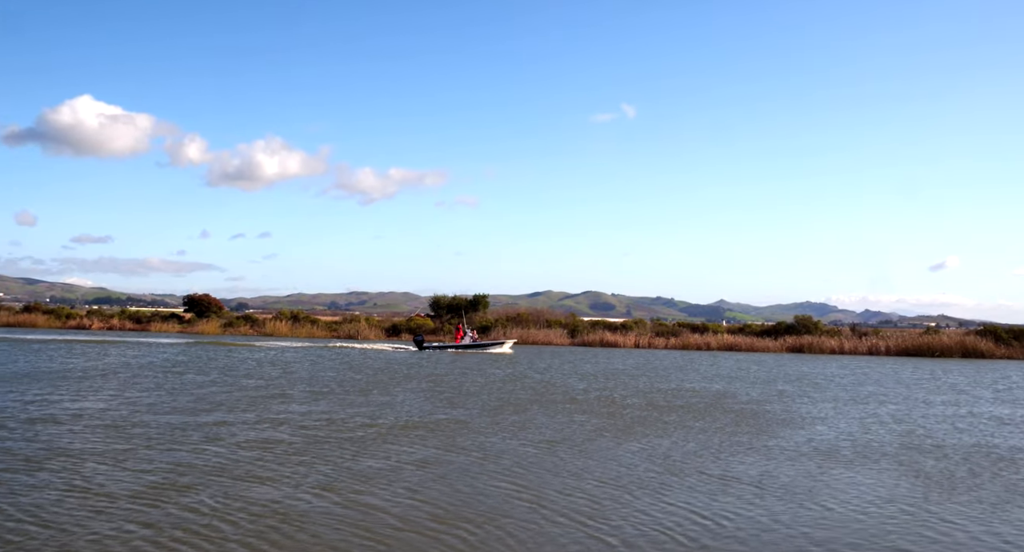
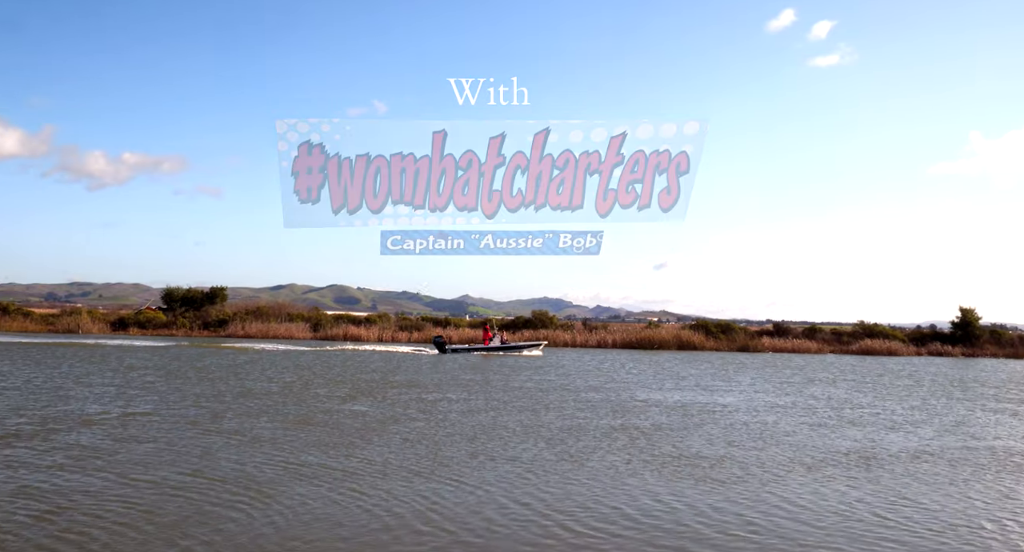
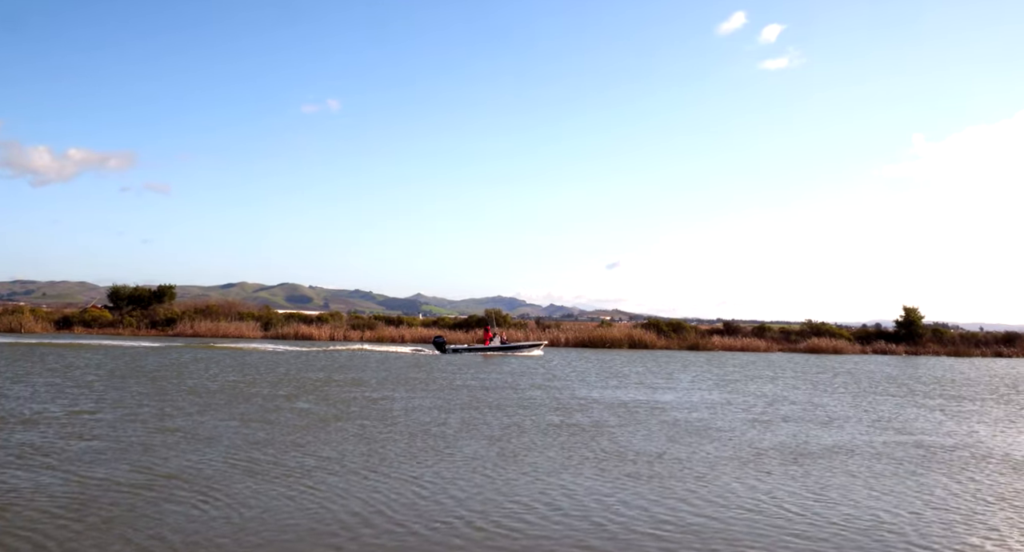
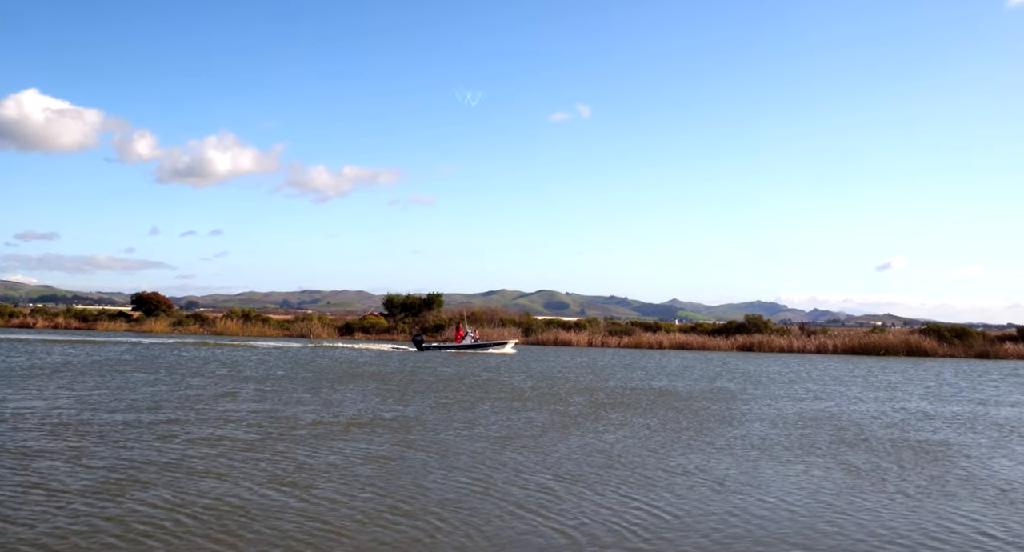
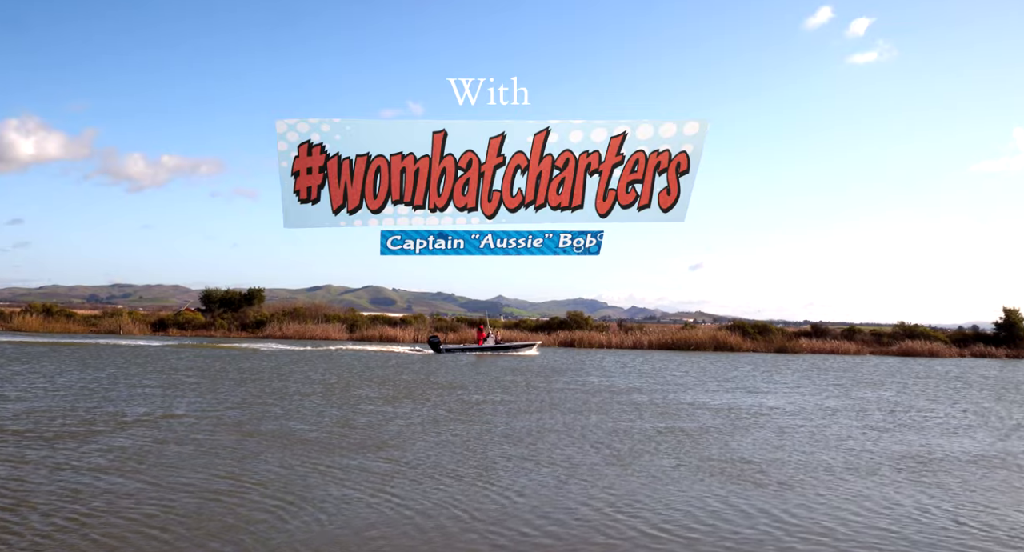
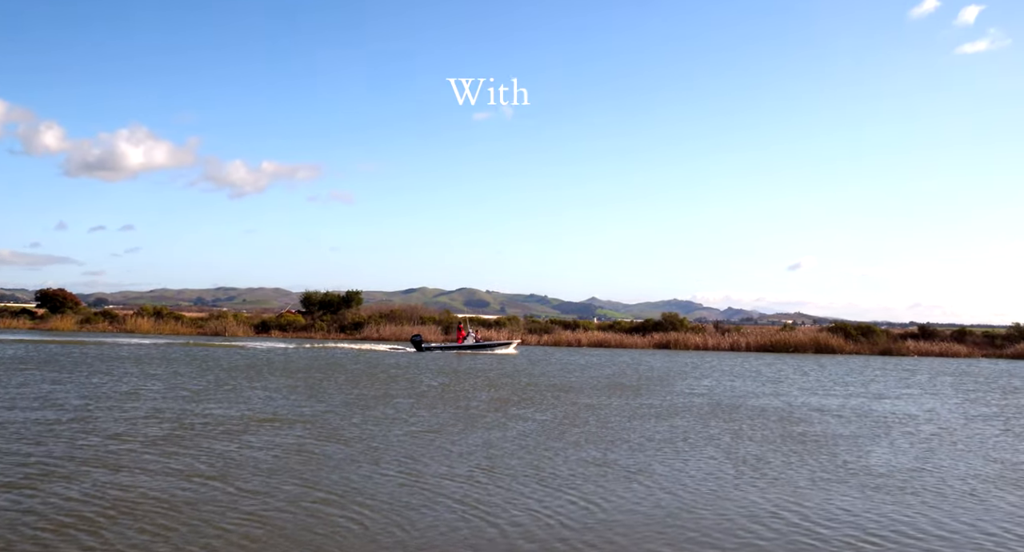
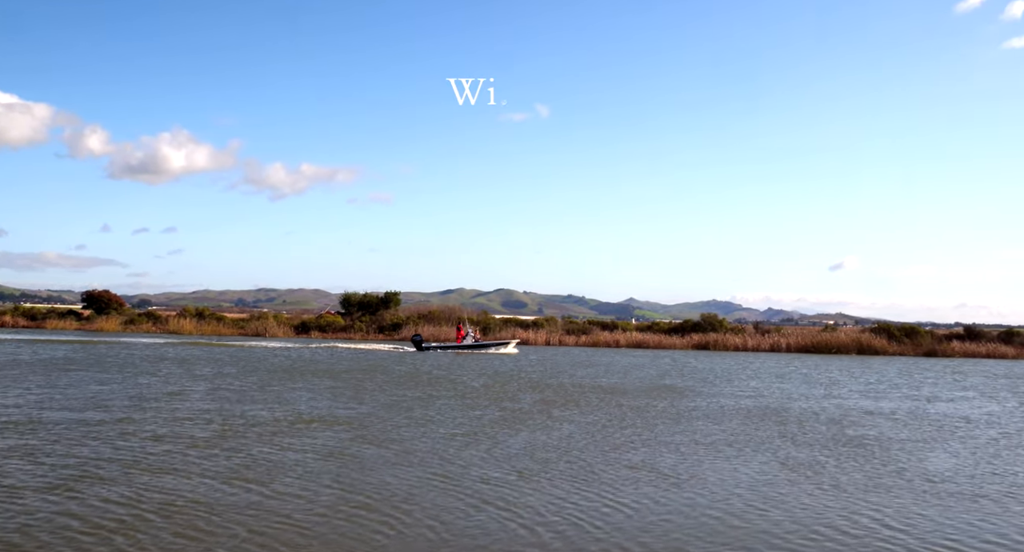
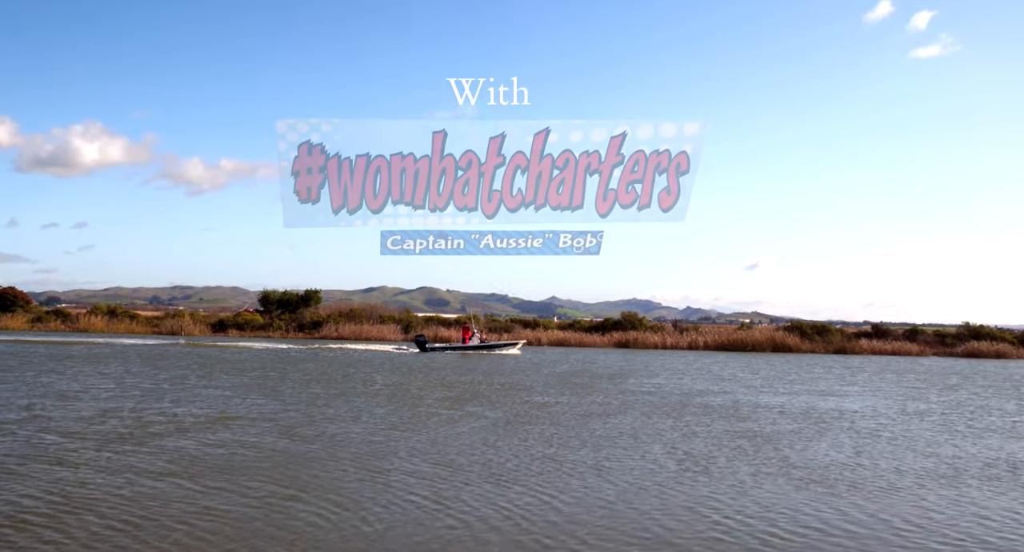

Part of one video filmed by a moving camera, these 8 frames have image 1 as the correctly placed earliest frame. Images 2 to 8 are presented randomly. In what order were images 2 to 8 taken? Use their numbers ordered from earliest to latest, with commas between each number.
4, 7, 6, 8, 5, 2, 3
